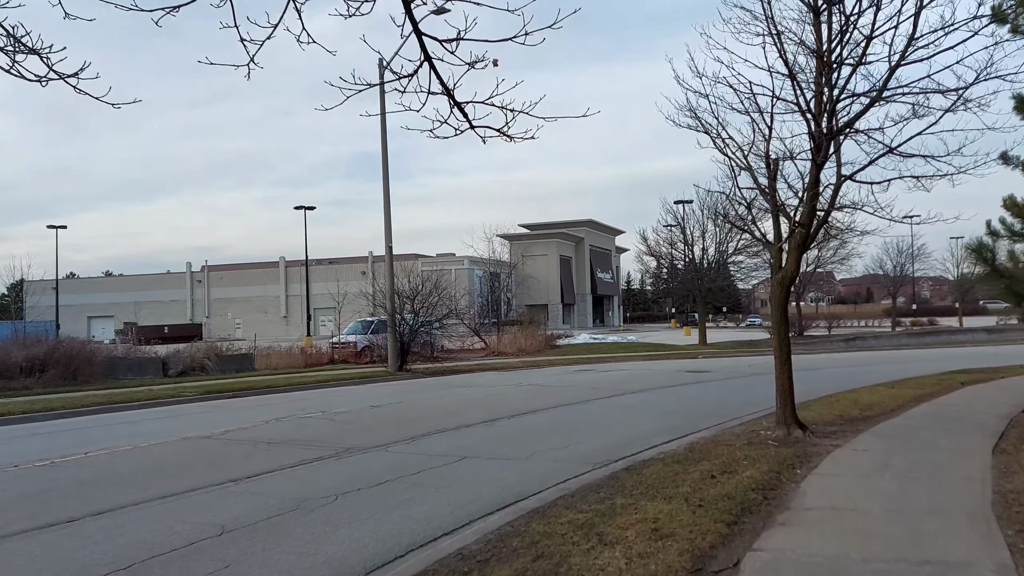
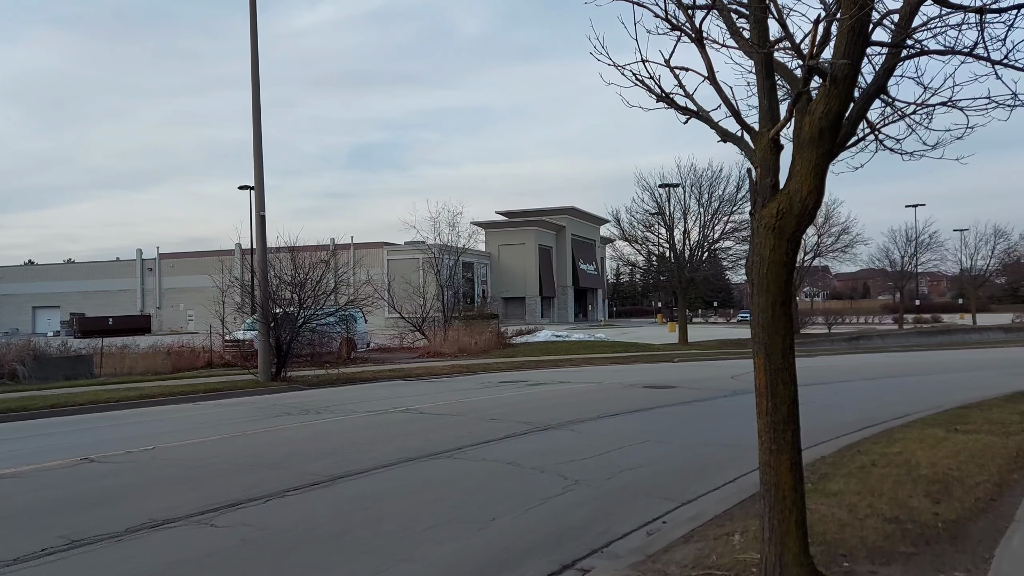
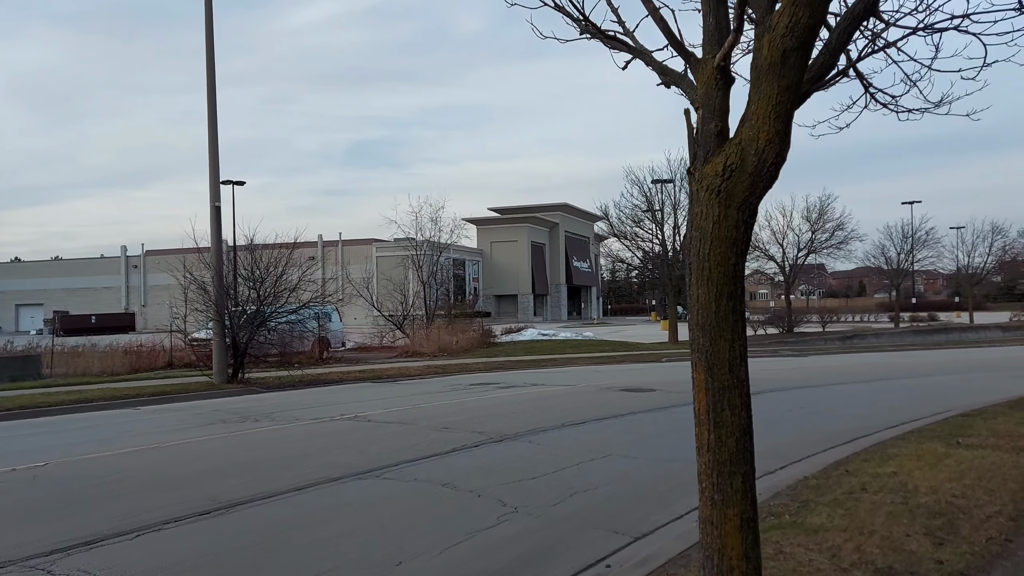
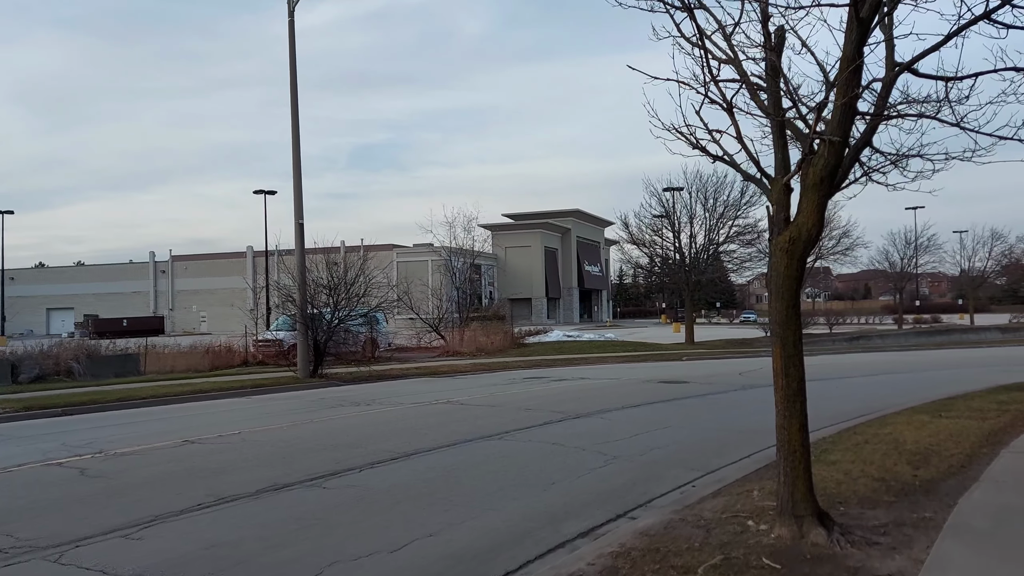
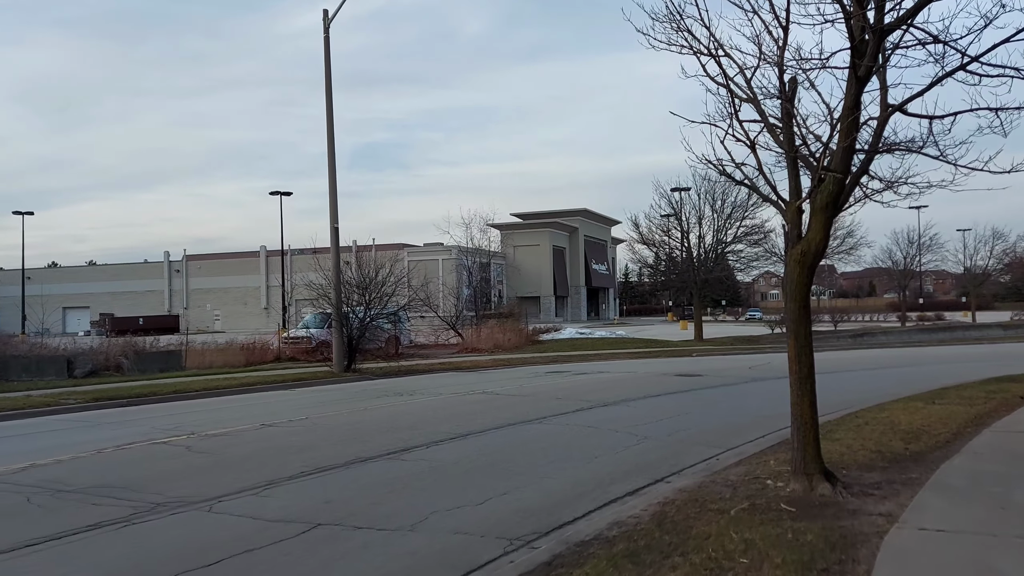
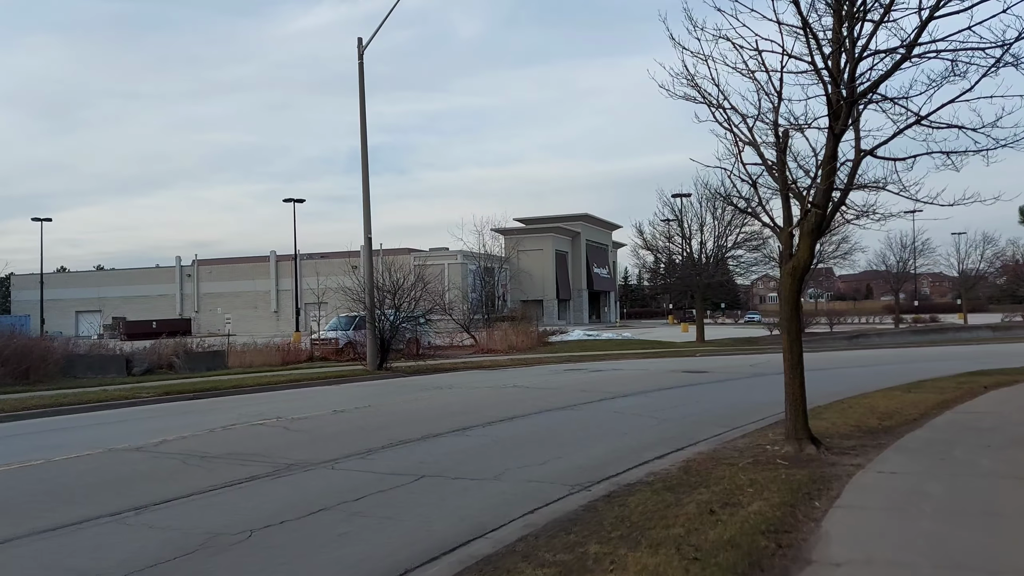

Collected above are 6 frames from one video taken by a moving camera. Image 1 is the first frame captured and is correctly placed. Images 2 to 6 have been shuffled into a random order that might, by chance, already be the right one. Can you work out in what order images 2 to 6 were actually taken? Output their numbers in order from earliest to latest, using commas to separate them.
6, 5, 4, 2, 3
